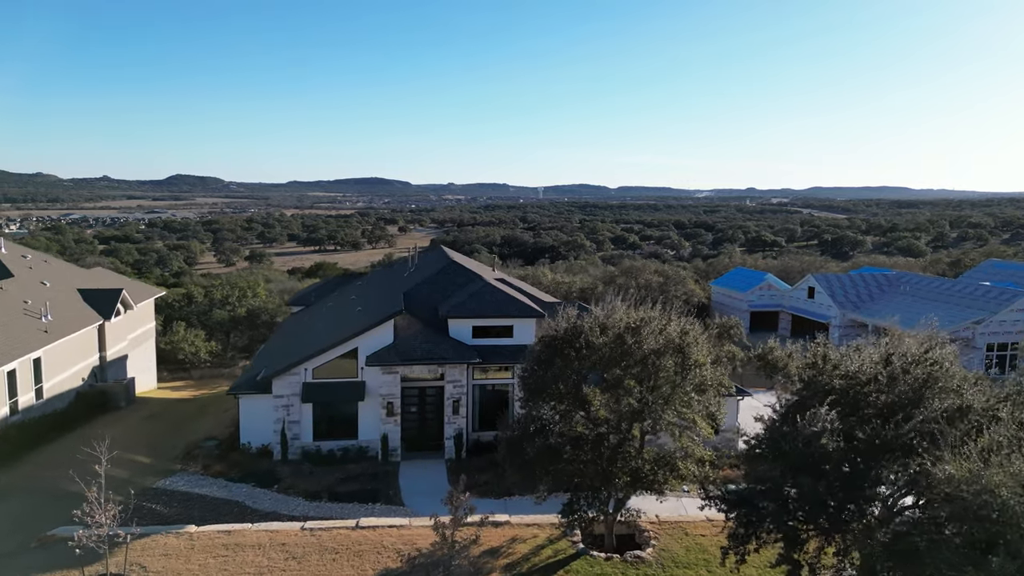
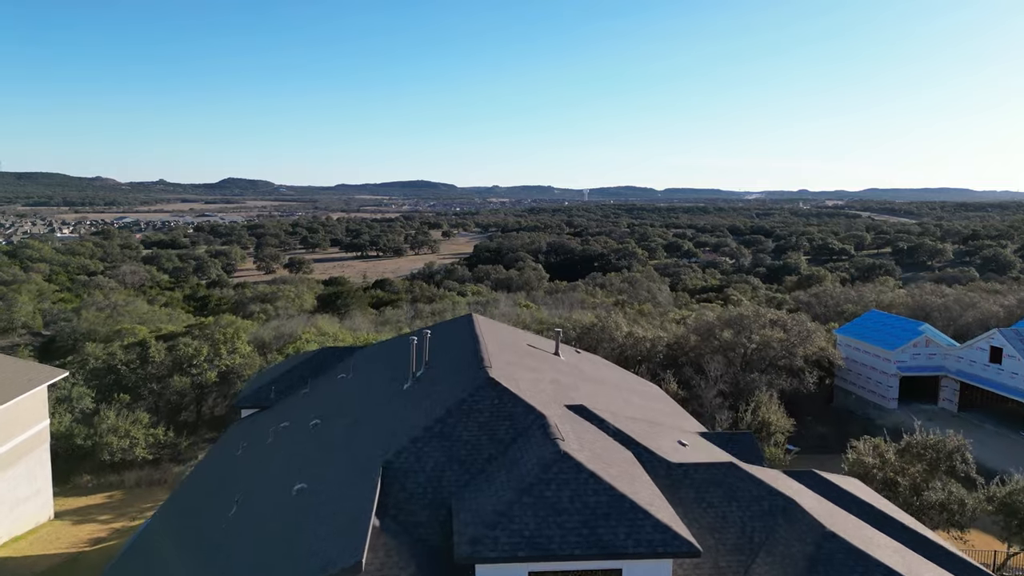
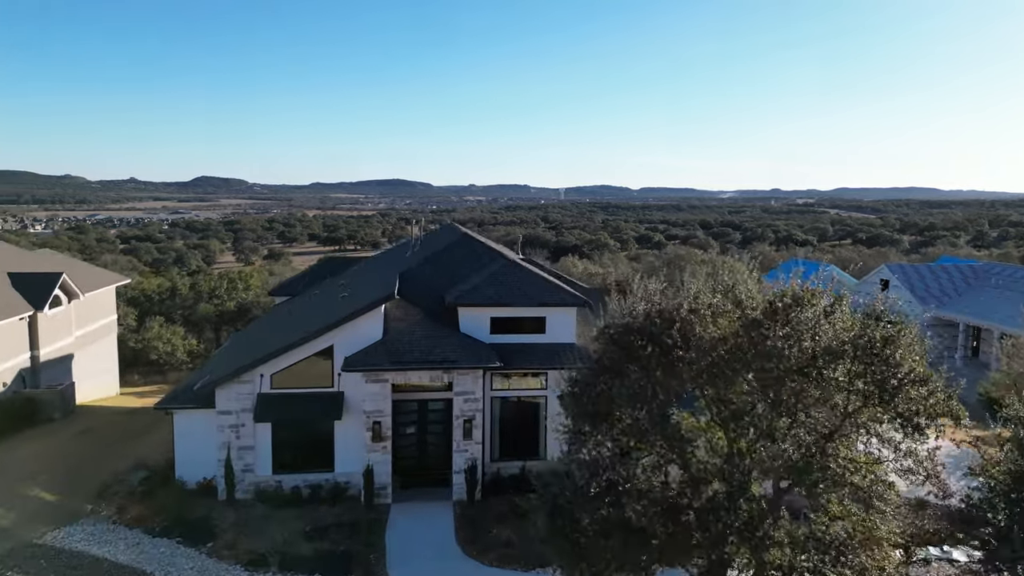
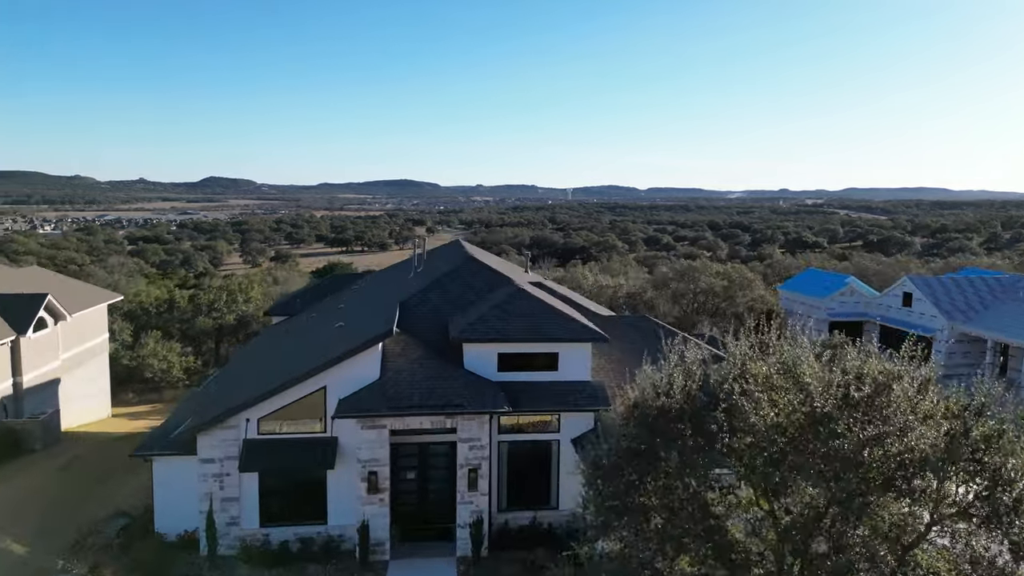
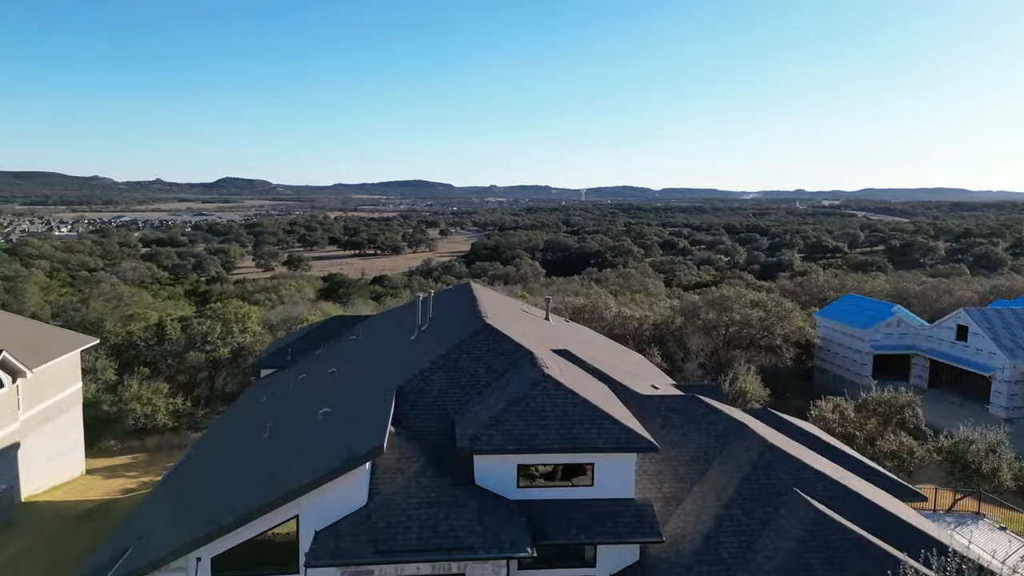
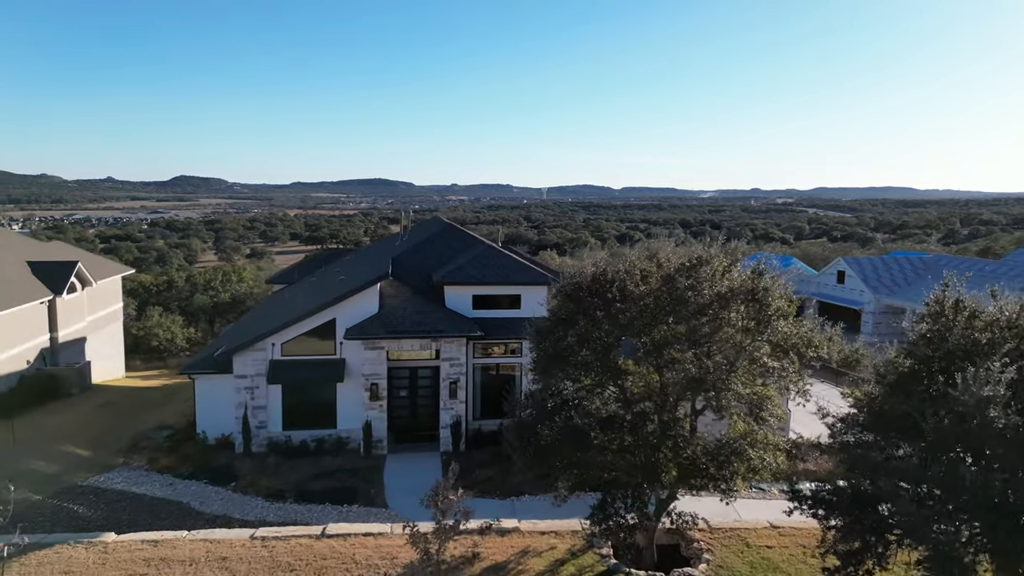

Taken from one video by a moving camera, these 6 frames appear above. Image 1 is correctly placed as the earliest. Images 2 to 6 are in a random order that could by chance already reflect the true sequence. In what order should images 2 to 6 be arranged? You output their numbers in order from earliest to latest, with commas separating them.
6, 3, 4, 5, 2
